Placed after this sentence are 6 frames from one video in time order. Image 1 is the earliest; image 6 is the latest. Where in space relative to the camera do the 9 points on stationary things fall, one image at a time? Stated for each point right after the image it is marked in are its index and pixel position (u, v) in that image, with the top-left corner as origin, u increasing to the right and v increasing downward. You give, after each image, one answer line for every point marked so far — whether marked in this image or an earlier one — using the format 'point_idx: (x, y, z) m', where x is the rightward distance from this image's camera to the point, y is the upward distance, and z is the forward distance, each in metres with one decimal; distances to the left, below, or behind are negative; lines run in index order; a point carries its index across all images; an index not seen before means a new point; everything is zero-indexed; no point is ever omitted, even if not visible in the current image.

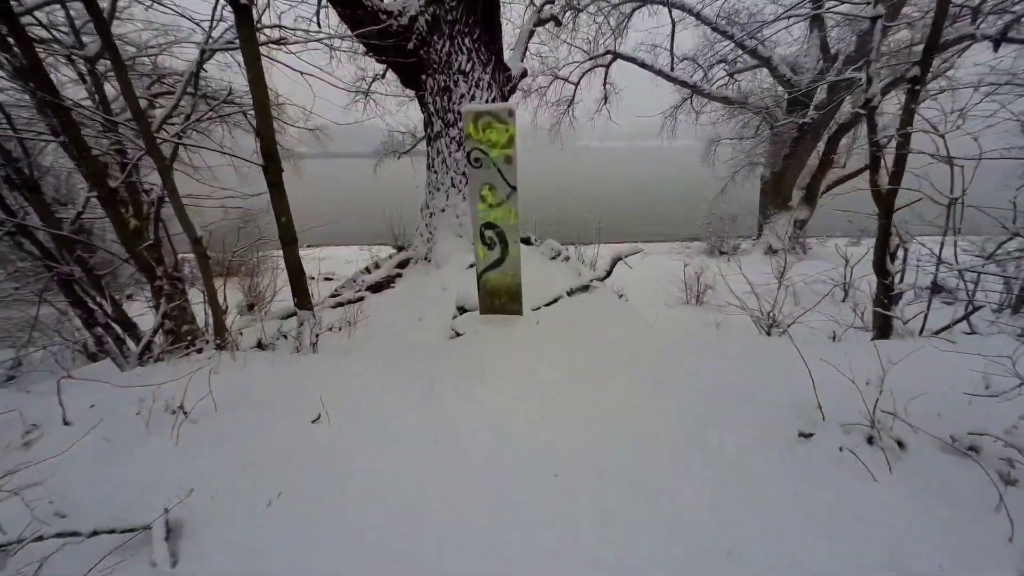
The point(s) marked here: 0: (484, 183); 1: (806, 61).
0: (-0.2, +0.8, +3.4) m
1: (+6.7, +5.4, +10.4) m
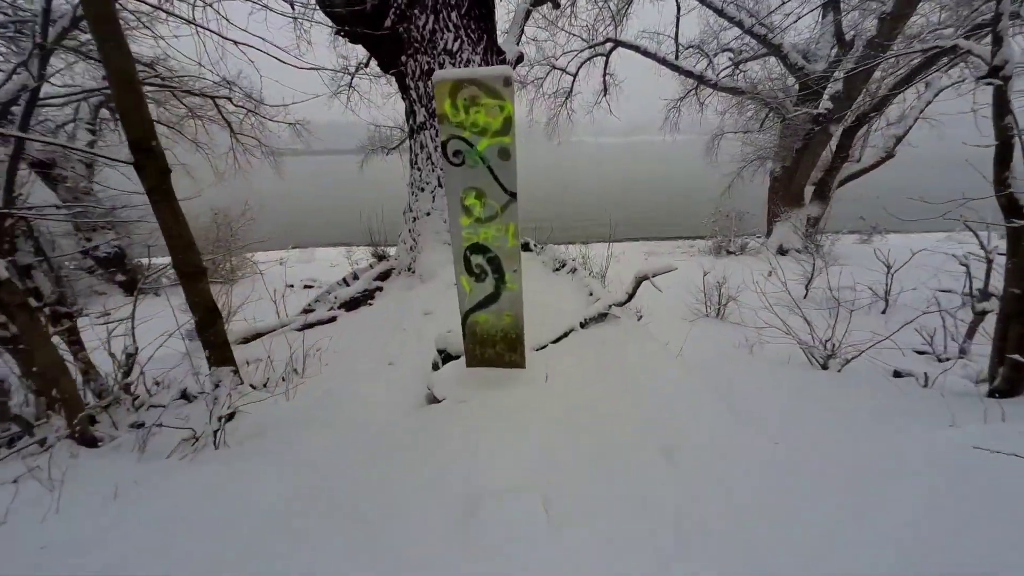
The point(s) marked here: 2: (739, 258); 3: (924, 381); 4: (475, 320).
0: (-0.2, +0.6, +2.3) m
1: (+6.6, +5.2, +9.4) m
2: (+5.3, +0.8, +10.1) m
3: (+3.1, -0.6, +3.3) m
4: (-0.2, -0.2, +2.7) m
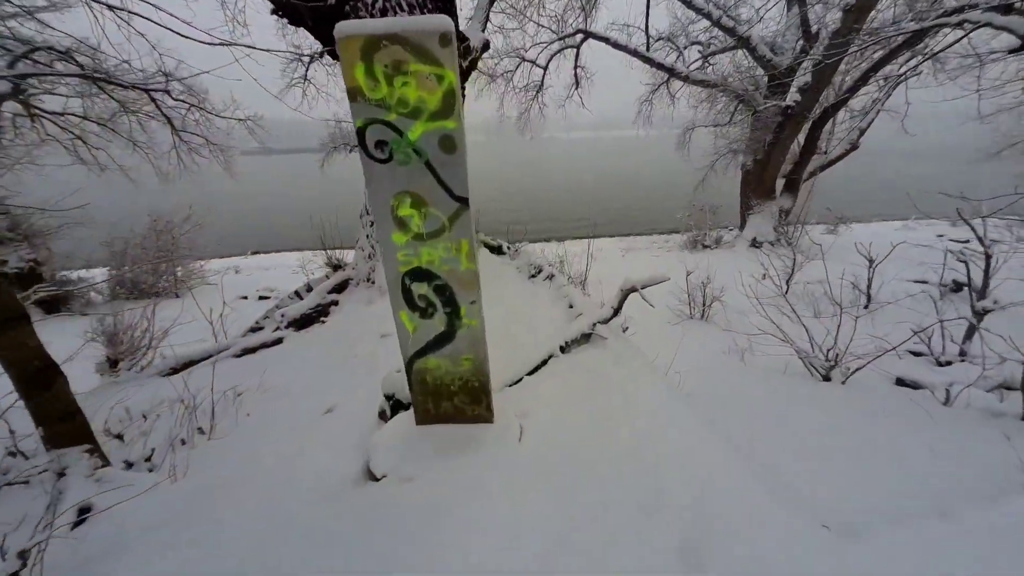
0: (-0.4, +0.4, +1.7) m
1: (+5.8, +5.3, +9.0) m
2: (+4.6, +0.9, +9.7) m
3: (+2.9, -0.7, +2.8) m
4: (-0.4, -0.4, +2.0) m
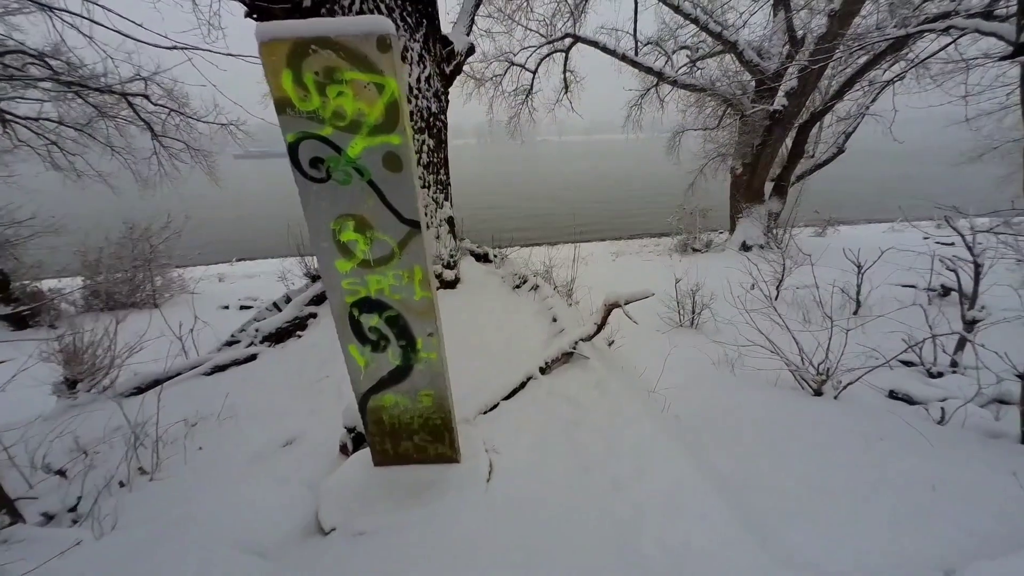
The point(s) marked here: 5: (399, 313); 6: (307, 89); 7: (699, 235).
0: (-0.6, +0.3, +1.5) m
1: (+5.5, +5.1, +9.0) m
2: (+4.3, +0.7, +9.6) m
3: (+2.7, -0.8, +2.7) m
4: (-0.6, -0.5, +1.8) m
5: (-0.4, -0.1, +1.6) m
6: (-0.6, +0.6, +1.3) m
7: (+4.5, +1.2, +10.2) m
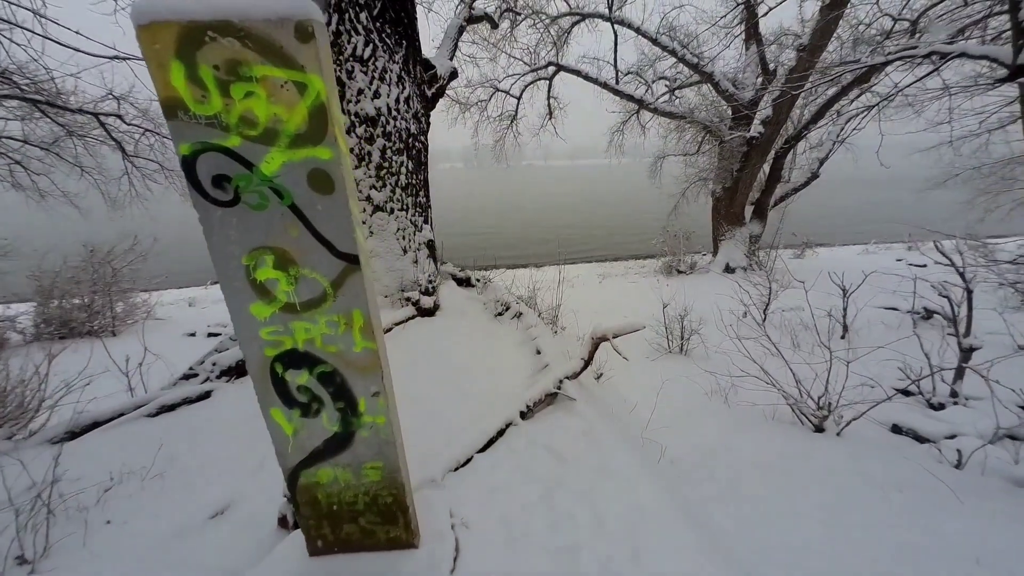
0: (-0.7, +0.1, +1.2) m
1: (+5.1, +4.6, +9.1) m
2: (+3.9, +0.2, +9.4) m
3: (+2.6, -1.0, +2.4) m
4: (-0.7, -0.6, +1.4) m
5: (-0.5, -0.2, +1.3) m
6: (-0.7, +0.5, +1.0) m
7: (+4.1, +0.7, +10.1) m
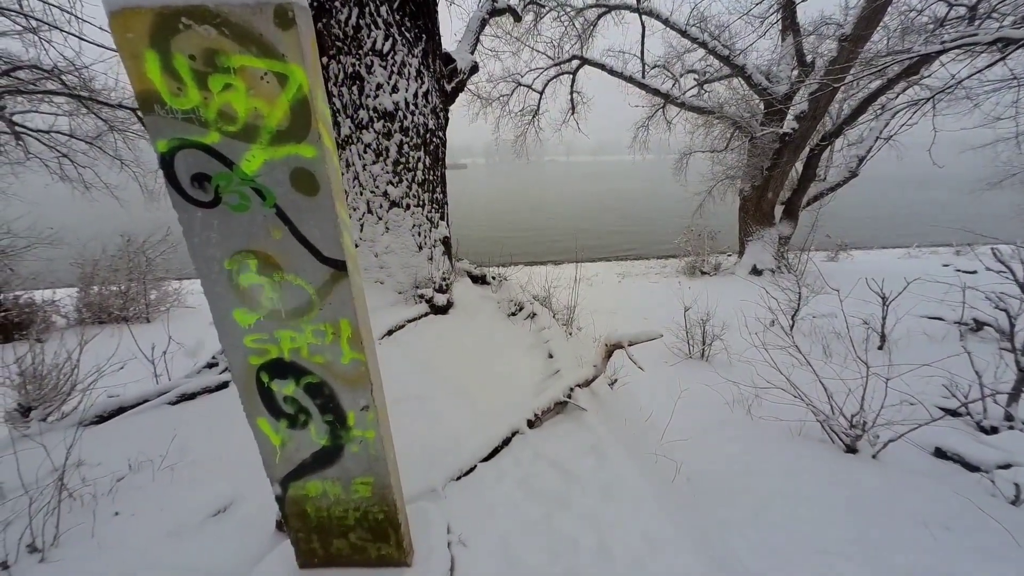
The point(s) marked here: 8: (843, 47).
0: (-0.7, +0.1, +1.1) m
1: (+5.6, +4.6, +8.7) m
2: (+4.3, +0.2, +9.1) m
3: (+2.6, -1.1, +2.2) m
4: (-0.7, -0.7, +1.4) m
5: (-0.5, -0.3, +1.2) m
6: (-0.7, +0.5, +1.0) m
7: (+4.5, +0.6, +9.8) m
8: (+5.3, +3.9, +6.8) m
